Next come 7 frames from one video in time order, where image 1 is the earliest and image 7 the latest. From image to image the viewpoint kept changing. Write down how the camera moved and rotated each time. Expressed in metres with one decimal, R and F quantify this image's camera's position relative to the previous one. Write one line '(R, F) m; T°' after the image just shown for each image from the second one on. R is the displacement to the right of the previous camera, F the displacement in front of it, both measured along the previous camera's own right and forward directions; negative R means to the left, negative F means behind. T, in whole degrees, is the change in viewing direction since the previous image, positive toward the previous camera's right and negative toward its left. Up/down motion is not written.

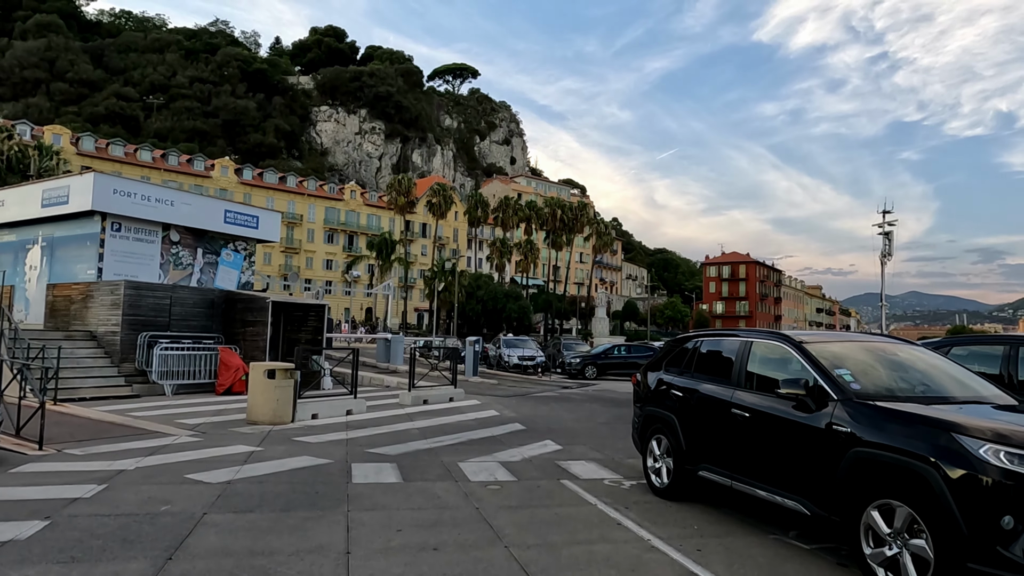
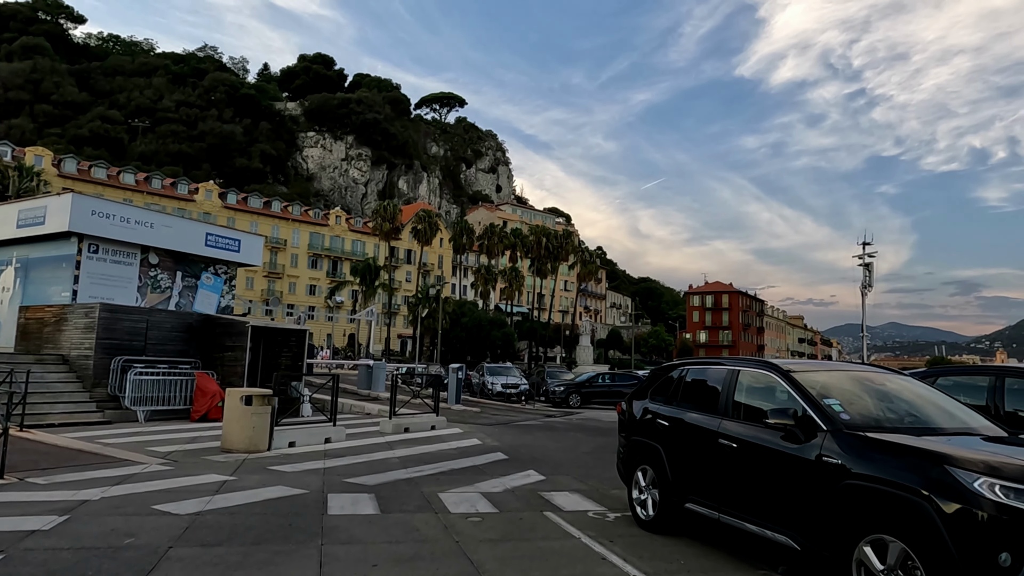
(0.0, +0.1) m; +1°
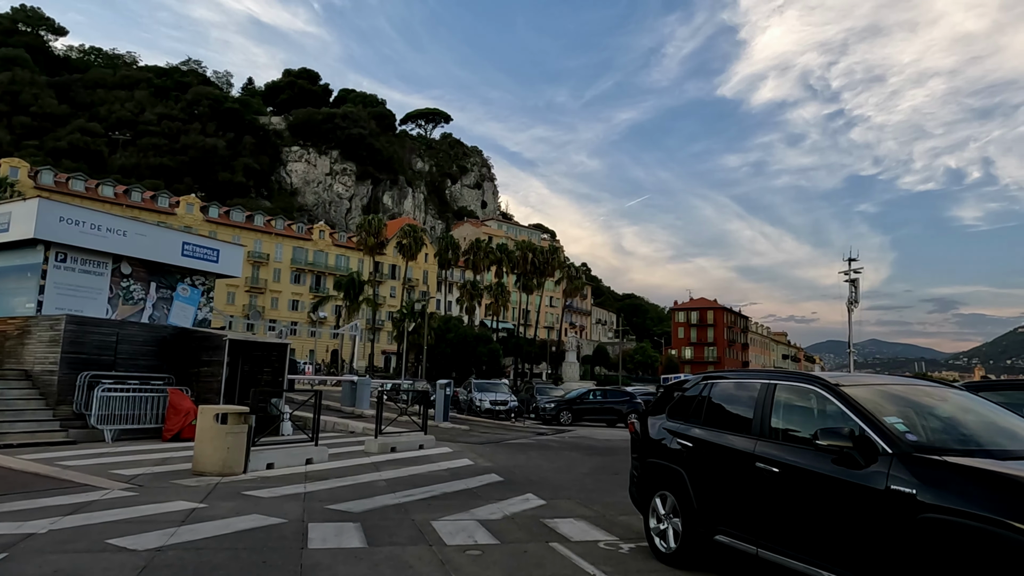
(-0.2, +0.6) m; +1°
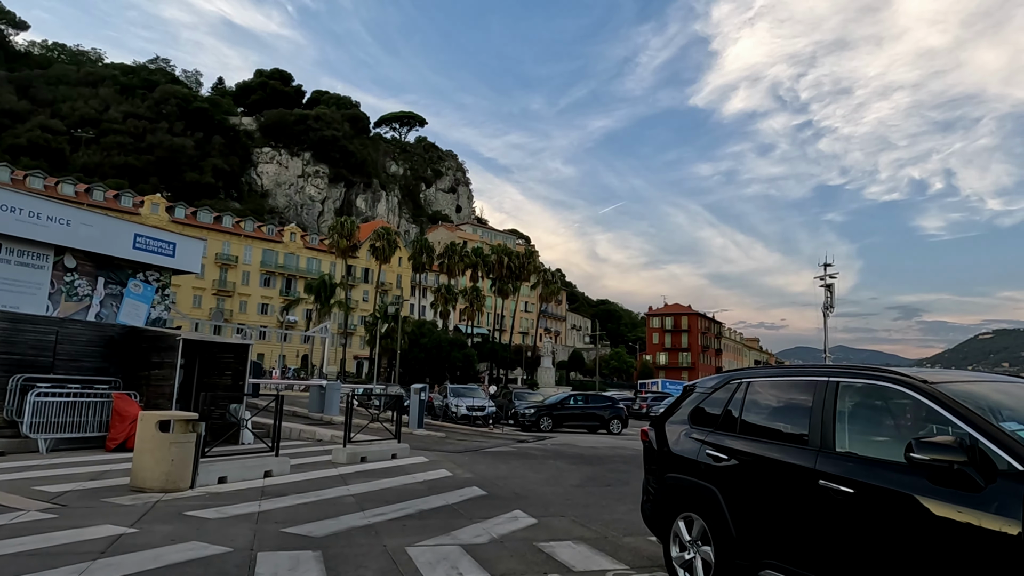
(-0.2, +1.0) m; +2°
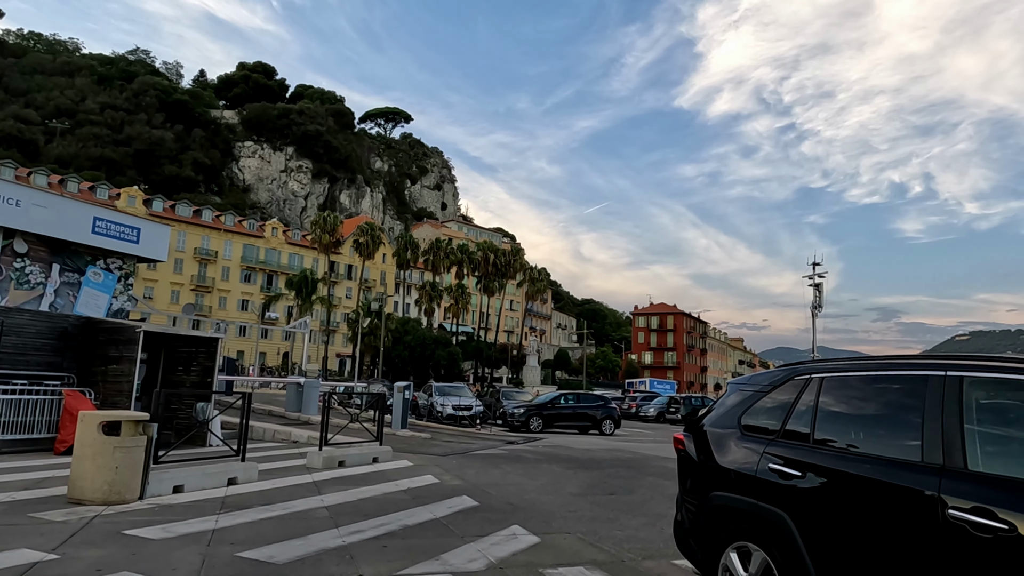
(-0.2, +1.0) m; +1°
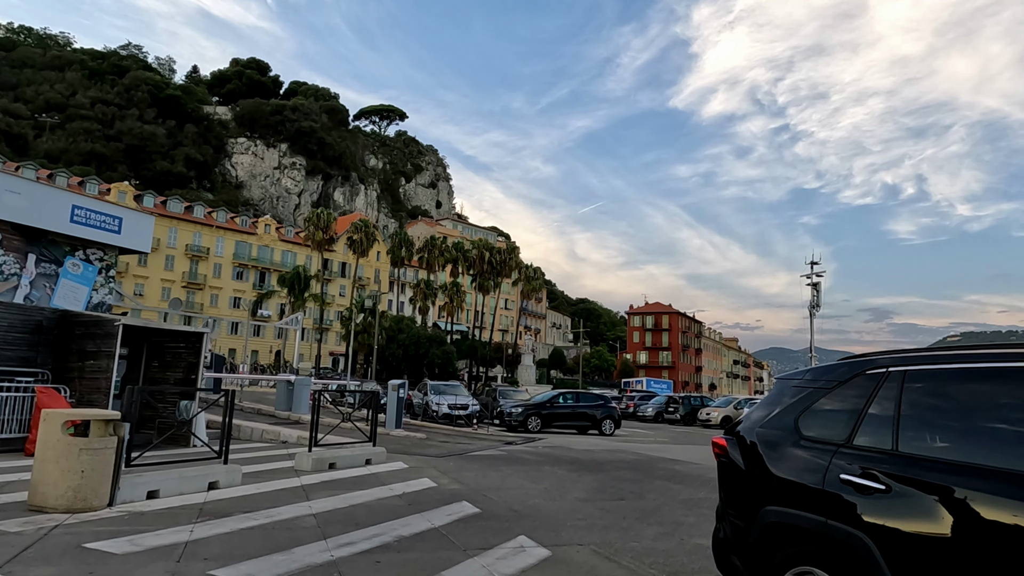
(-0.1, +0.6) m; +1°
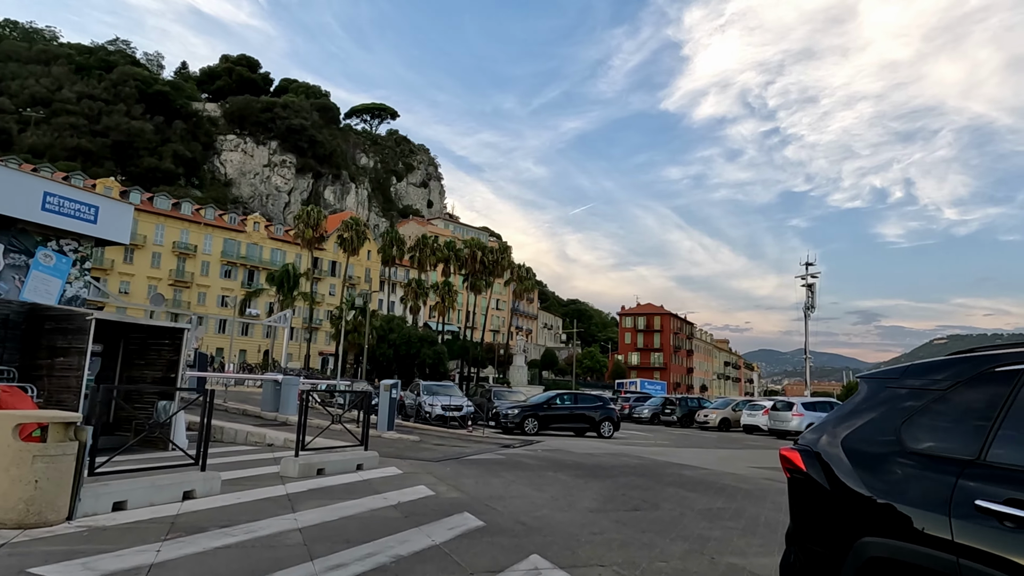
(-0.2, +0.7) m; +1°
